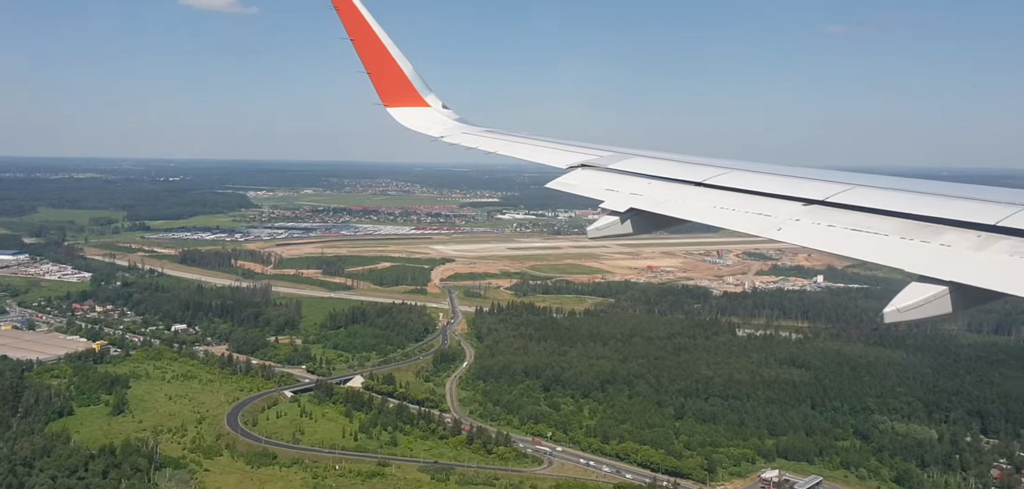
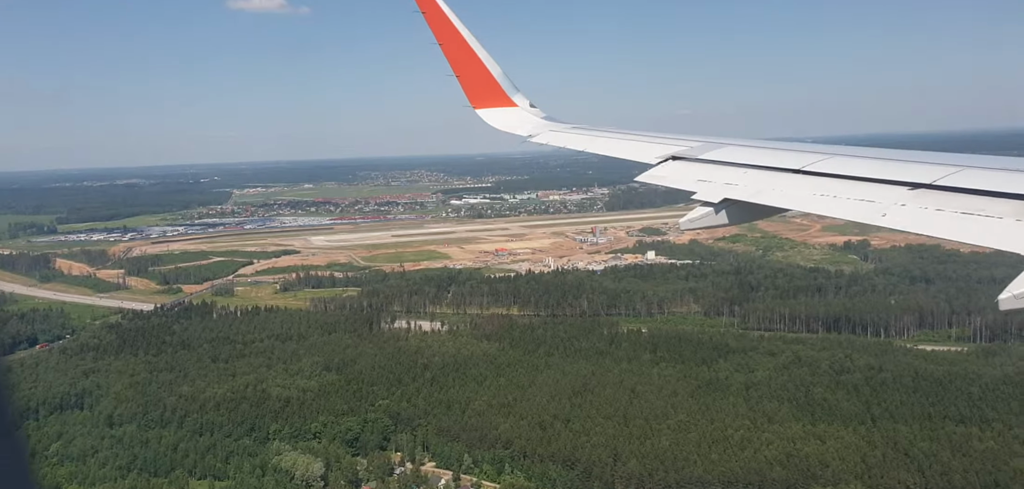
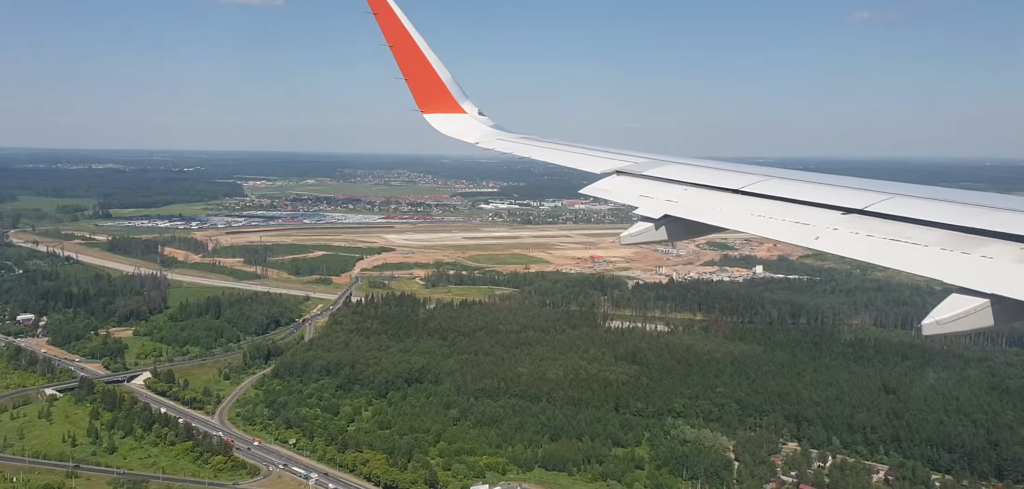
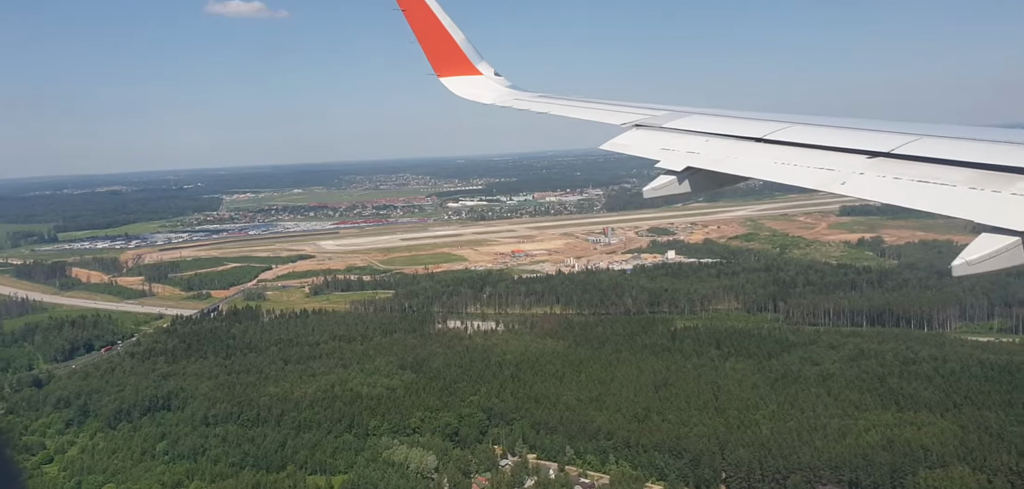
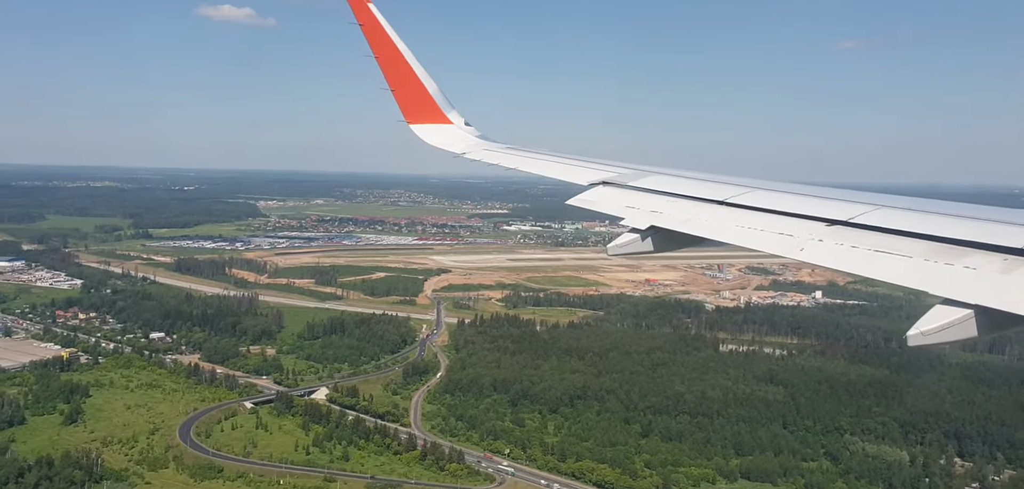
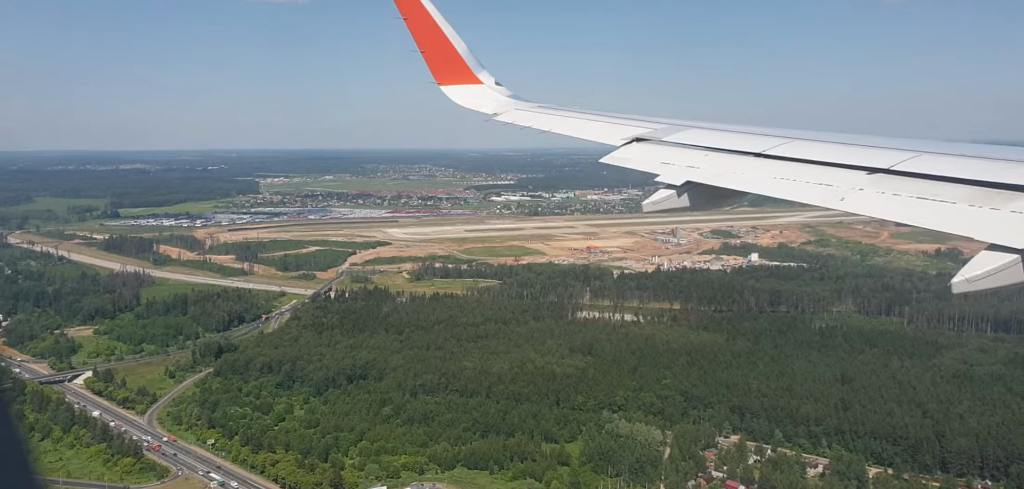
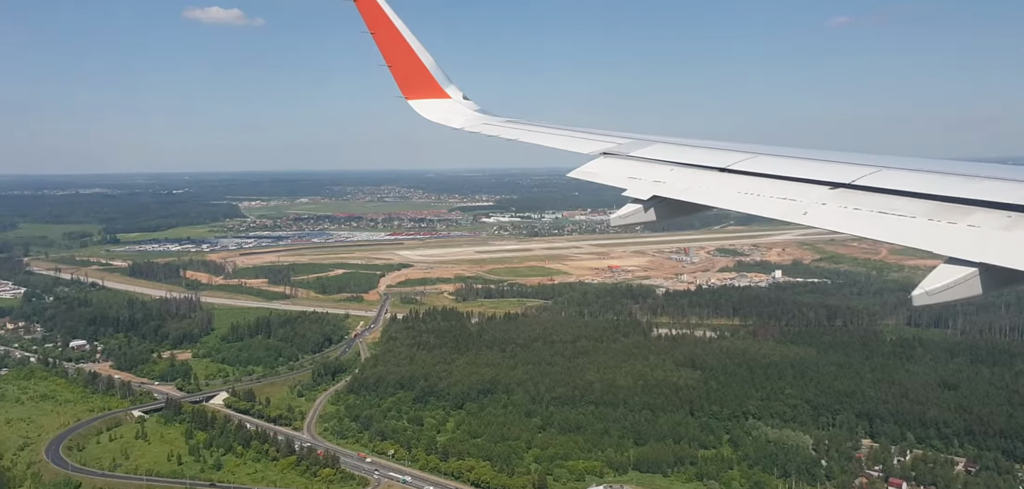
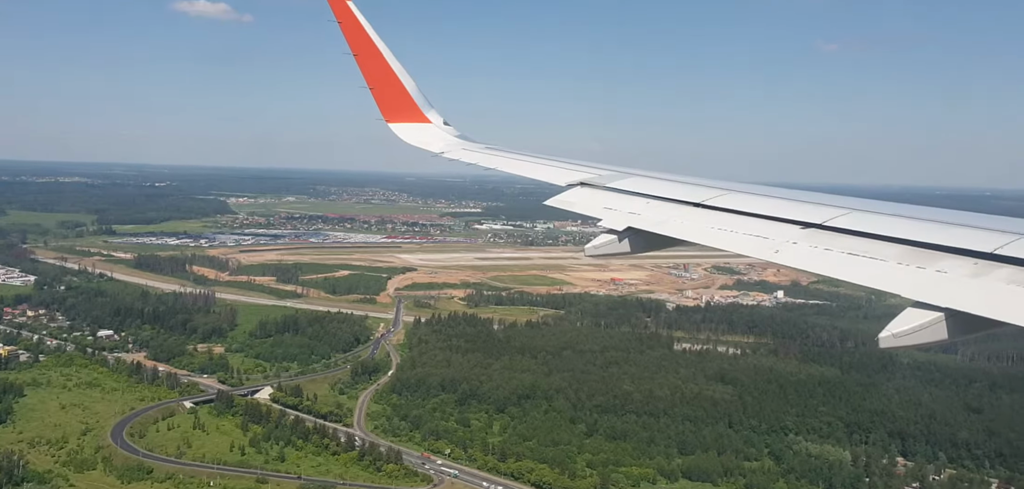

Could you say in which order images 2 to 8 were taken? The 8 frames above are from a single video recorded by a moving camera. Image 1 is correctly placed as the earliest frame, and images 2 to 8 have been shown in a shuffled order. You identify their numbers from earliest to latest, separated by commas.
5, 8, 7, 3, 6, 4, 2
